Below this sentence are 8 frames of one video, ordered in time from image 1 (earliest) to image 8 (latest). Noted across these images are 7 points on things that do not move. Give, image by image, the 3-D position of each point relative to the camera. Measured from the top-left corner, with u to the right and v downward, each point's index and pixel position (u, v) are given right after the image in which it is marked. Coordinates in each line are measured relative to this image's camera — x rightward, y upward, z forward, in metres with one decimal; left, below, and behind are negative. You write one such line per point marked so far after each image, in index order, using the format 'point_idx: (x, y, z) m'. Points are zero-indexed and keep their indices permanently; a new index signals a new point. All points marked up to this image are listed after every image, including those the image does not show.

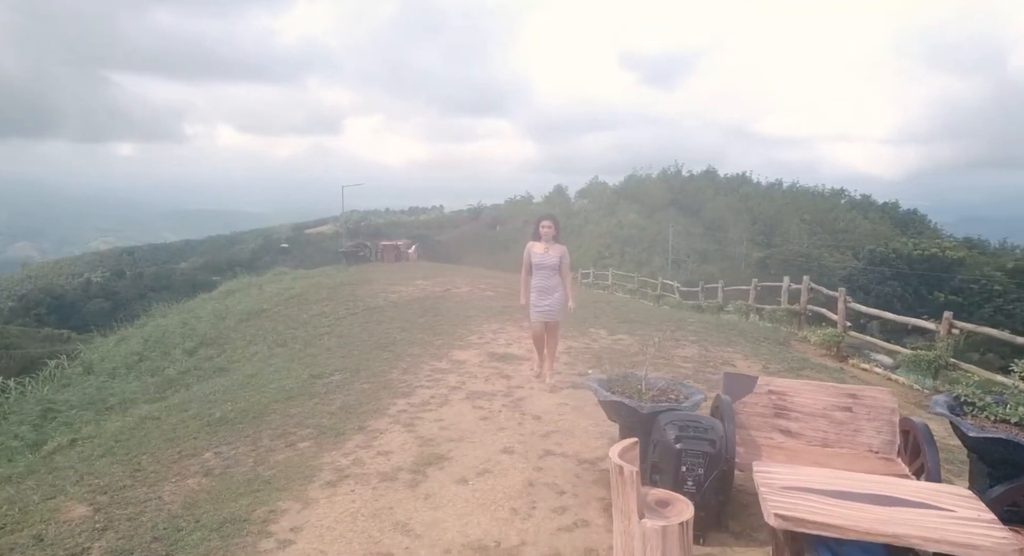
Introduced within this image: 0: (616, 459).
0: (+0.6, -1.0, +3.3) m
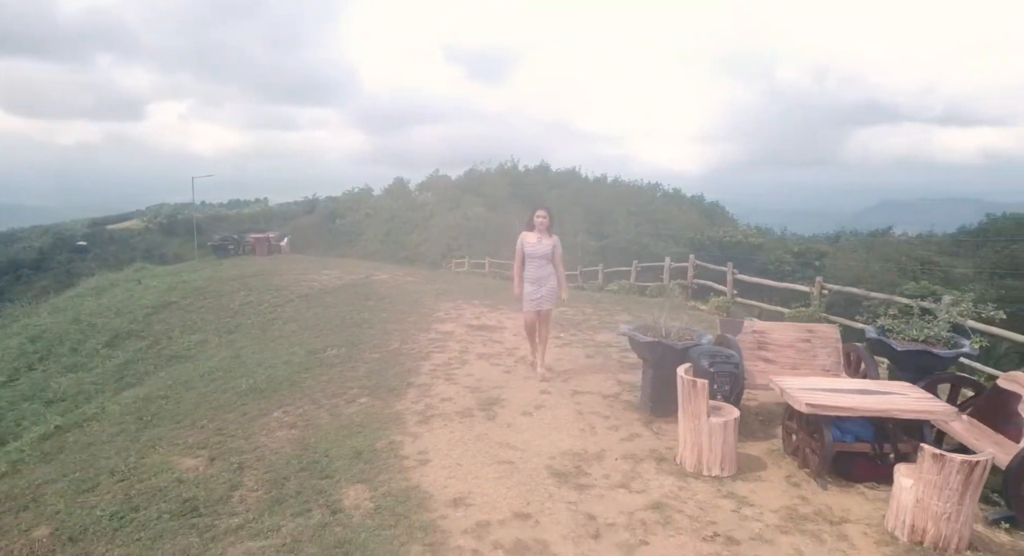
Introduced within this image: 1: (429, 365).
0: (+1.3, -0.7, +4.3) m
1: (-0.9, -1.0, +6.3) m
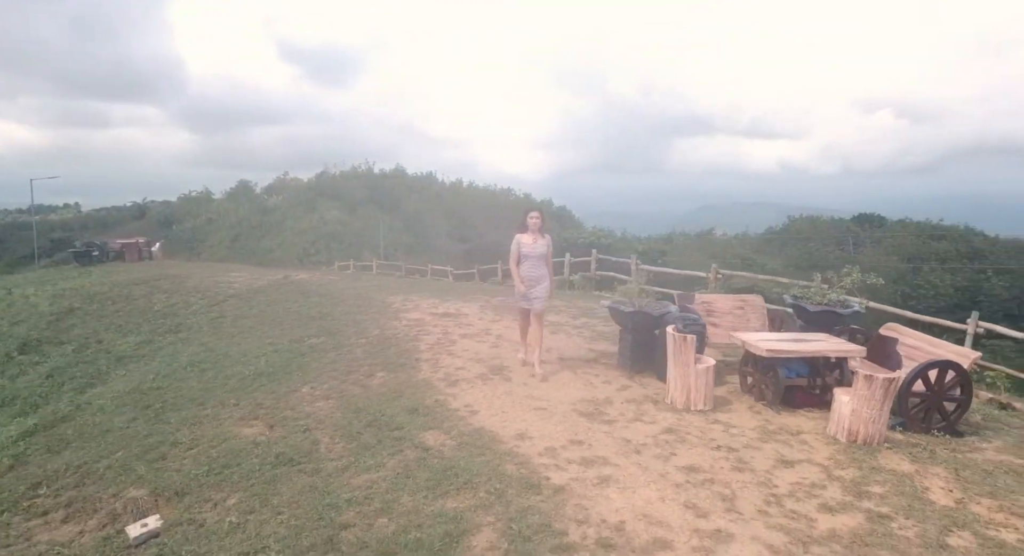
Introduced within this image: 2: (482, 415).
0: (+1.4, -0.5, +5.2) m
1: (-1.1, -0.8, +6.8) m
2: (-0.2, -1.0, +4.4) m
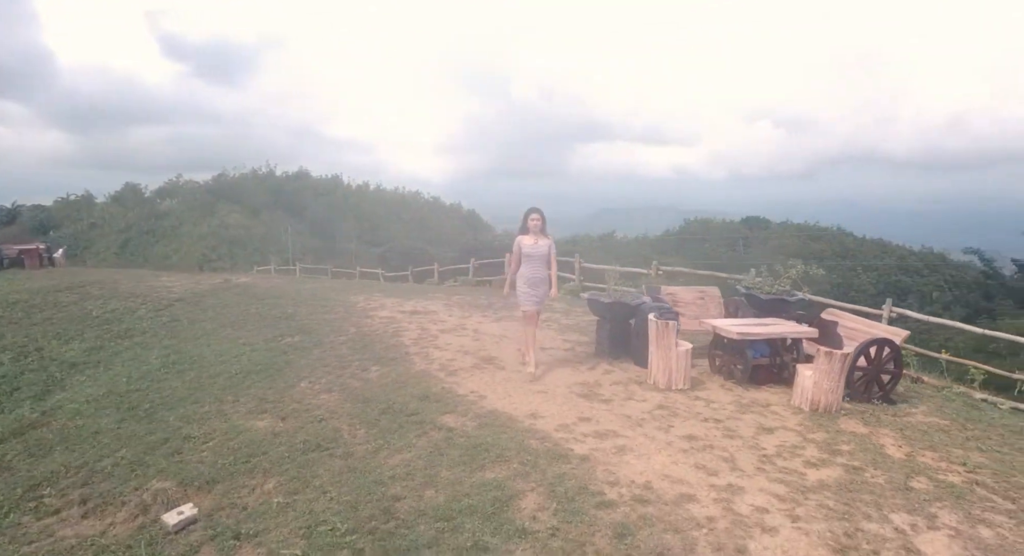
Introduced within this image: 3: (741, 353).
0: (+1.4, -0.4, +5.7) m
1: (-1.3, -0.8, +6.9) m
2: (-0.2, -1.0, +4.7) m
3: (+2.4, -0.8, +6.1) m
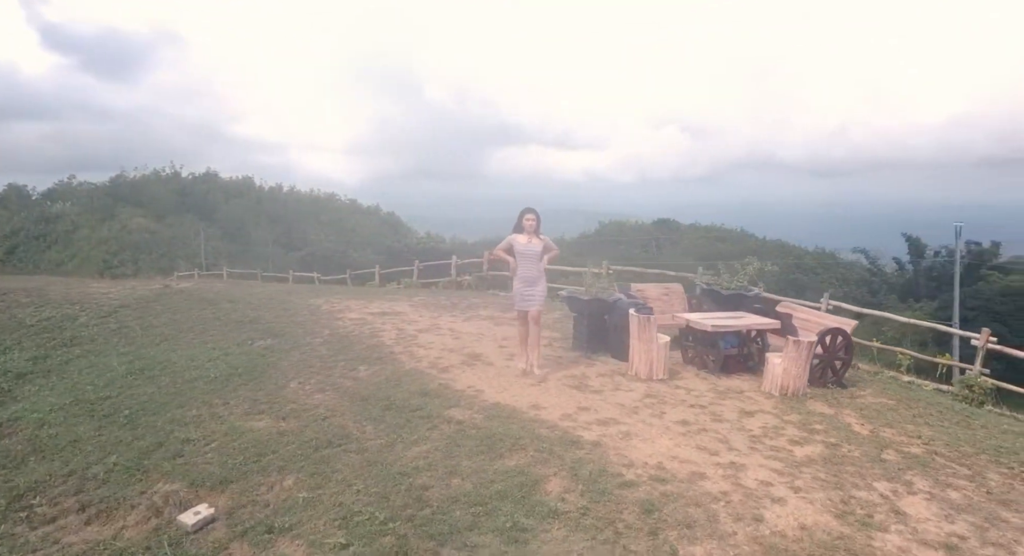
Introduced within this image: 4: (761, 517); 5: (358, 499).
0: (+1.3, -0.4, +5.9) m
1: (-1.5, -0.8, +6.9) m
2: (-0.2, -0.9, +4.8) m
3: (+2.2, -0.7, +6.5) m
4: (+1.3, -1.2, +3.0) m
5: (-0.8, -1.2, +3.2) m
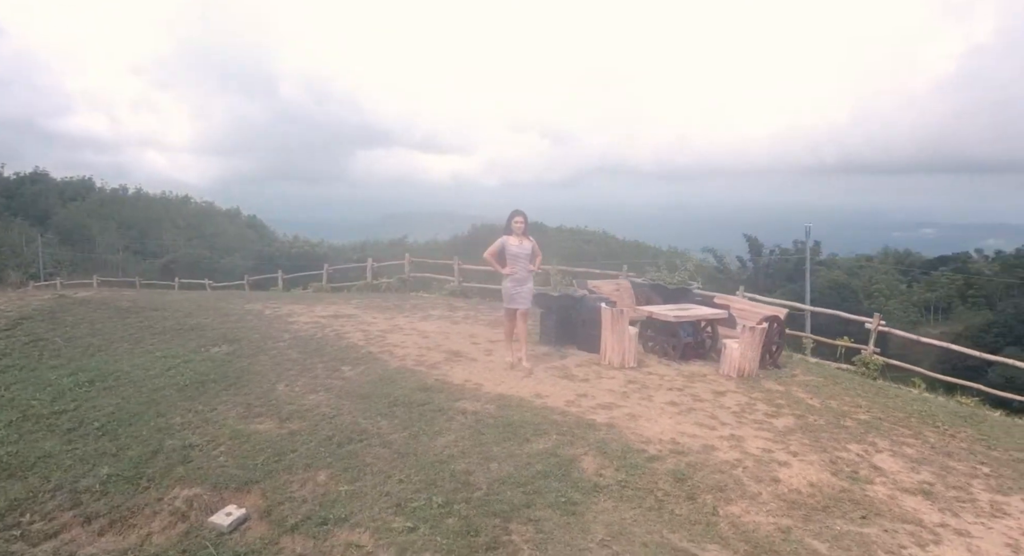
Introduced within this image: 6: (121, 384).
0: (+1.0, -0.3, +6.3) m
1: (-1.9, -0.8, +6.8) m
2: (-0.2, -0.9, +4.9) m
3: (+1.9, -0.7, +7.0) m
4: (+1.5, -1.2, +3.4) m
5: (-0.6, -1.2, +3.3) m
6: (-3.9, -1.0, +5.8) m
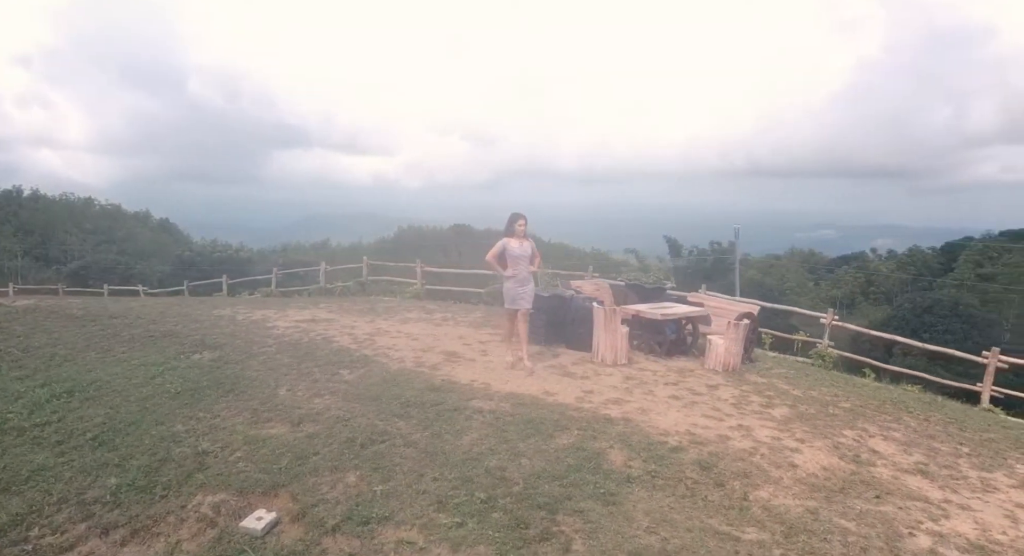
0: (+1.0, -0.3, +6.4) m
1: (-1.9, -0.8, +6.8) m
2: (-0.1, -0.9, +5.0) m
3: (+1.8, -0.7, +7.2) m
4: (+1.7, -1.1, +3.6) m
5: (-0.4, -1.2, +3.3) m
6: (-3.9, -1.1, +5.6) m
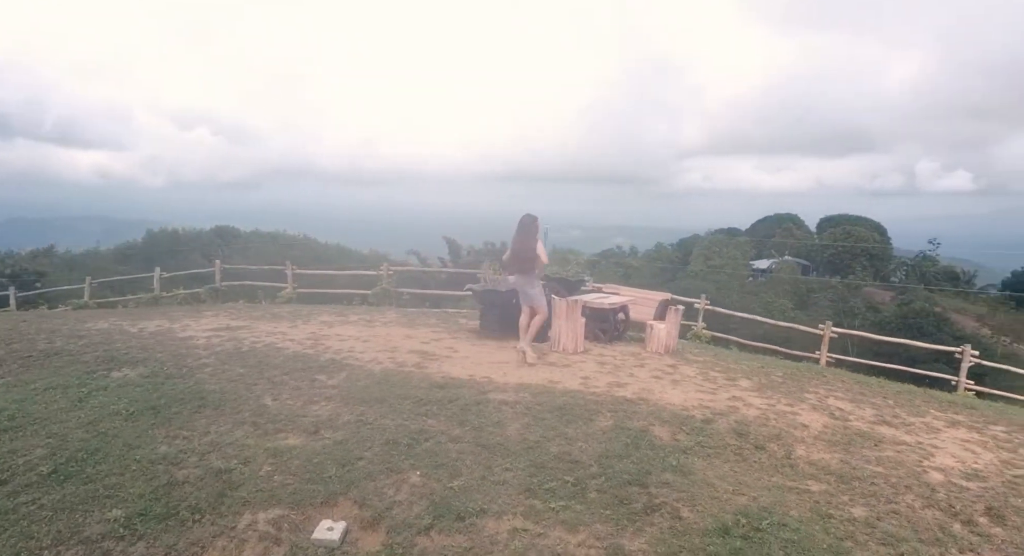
0: (+0.6, -0.2, +6.6) m
1: (-2.3, -0.8, +6.3) m
2: (-0.1, -0.9, +5.0) m
3: (+1.2, -0.6, +7.6) m
4: (+2.0, -1.0, +4.1) m
5: (0.0, -1.1, +3.3) m
6: (-3.9, -1.1, +4.7) m
